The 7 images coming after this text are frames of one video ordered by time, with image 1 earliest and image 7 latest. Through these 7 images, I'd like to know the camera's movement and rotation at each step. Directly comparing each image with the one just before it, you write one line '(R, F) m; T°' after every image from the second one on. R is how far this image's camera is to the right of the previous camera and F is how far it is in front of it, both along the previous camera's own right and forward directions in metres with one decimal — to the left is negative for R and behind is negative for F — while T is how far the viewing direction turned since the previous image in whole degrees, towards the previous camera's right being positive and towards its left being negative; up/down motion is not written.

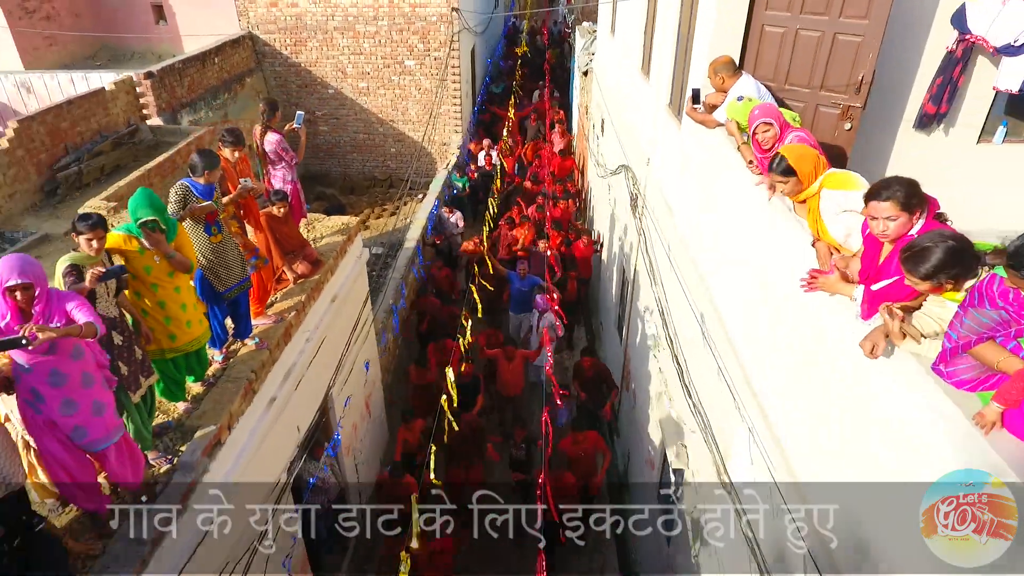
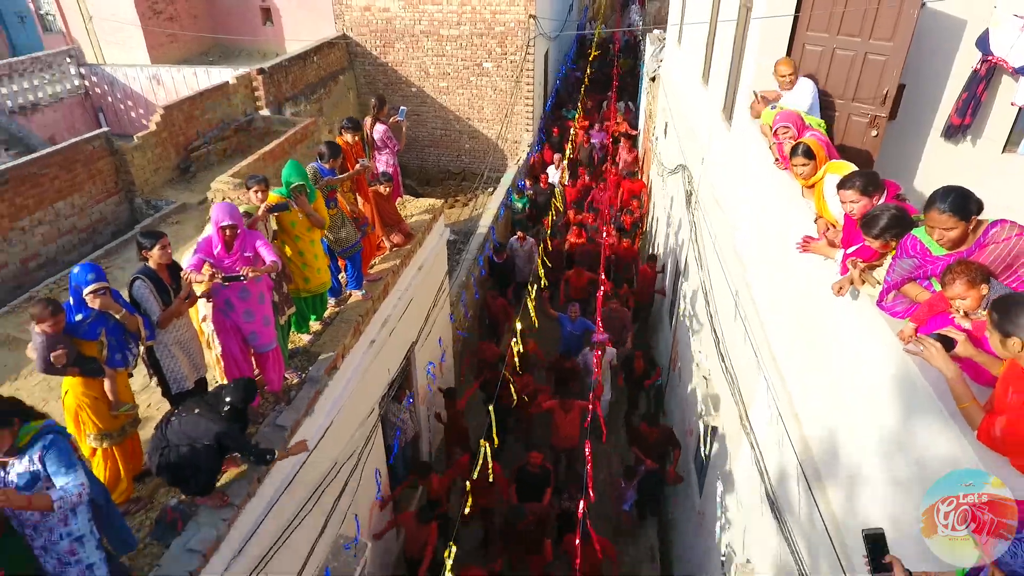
(0.0, -0.9) m; -5°
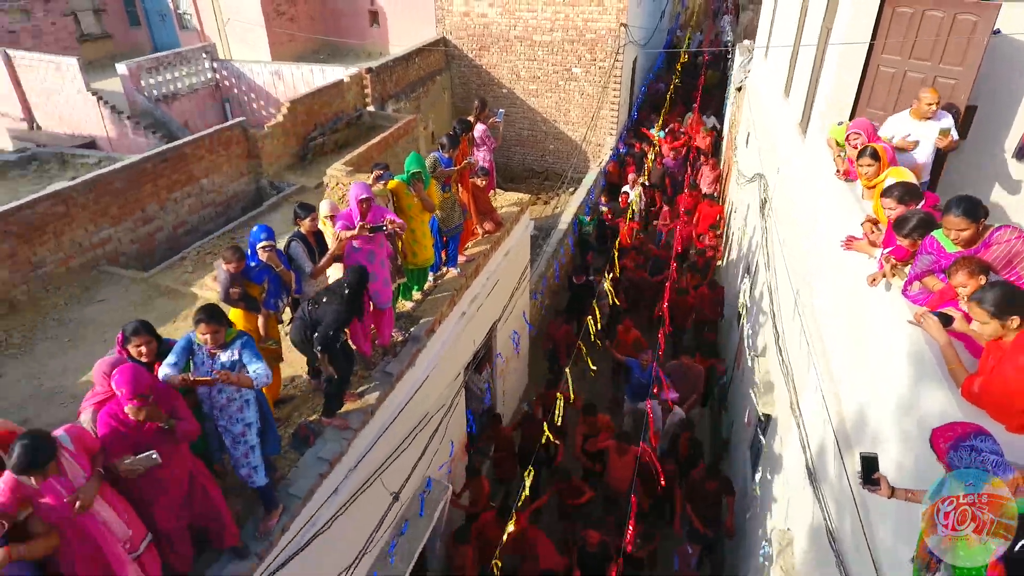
(-0.1, -0.7) m; -6°
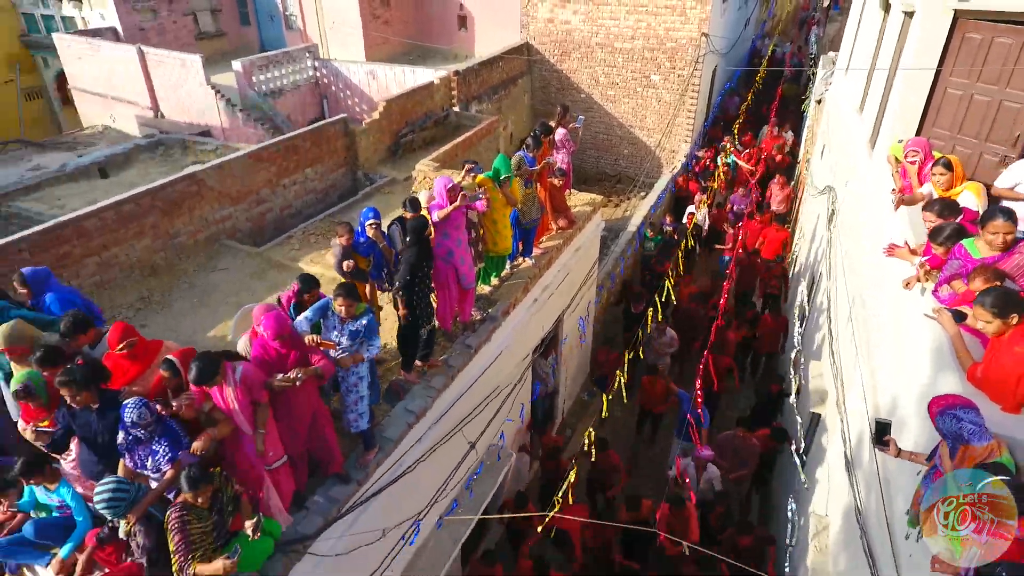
(0.0, -0.6) m; -6°
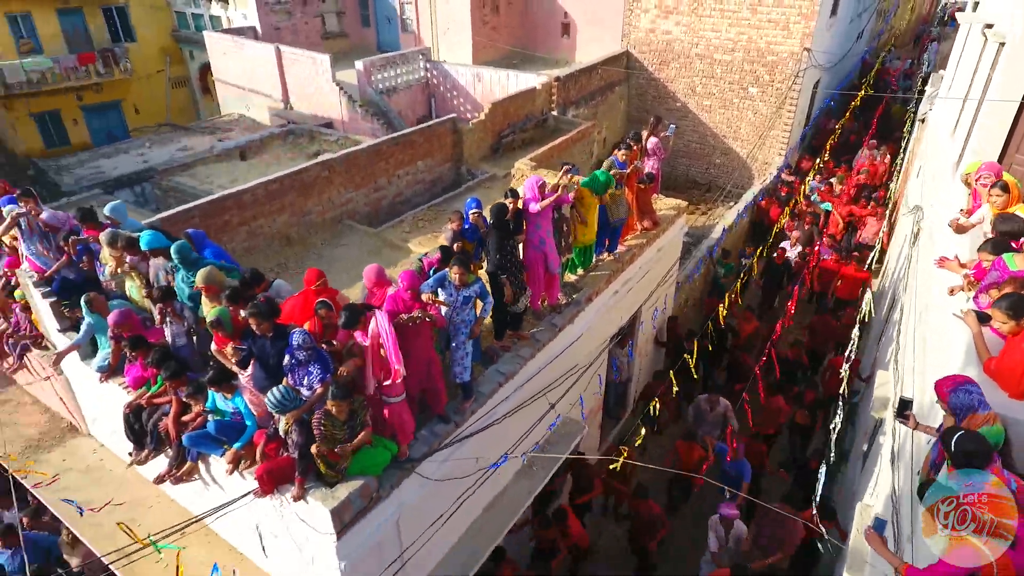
(0.0, -0.8) m; -7°
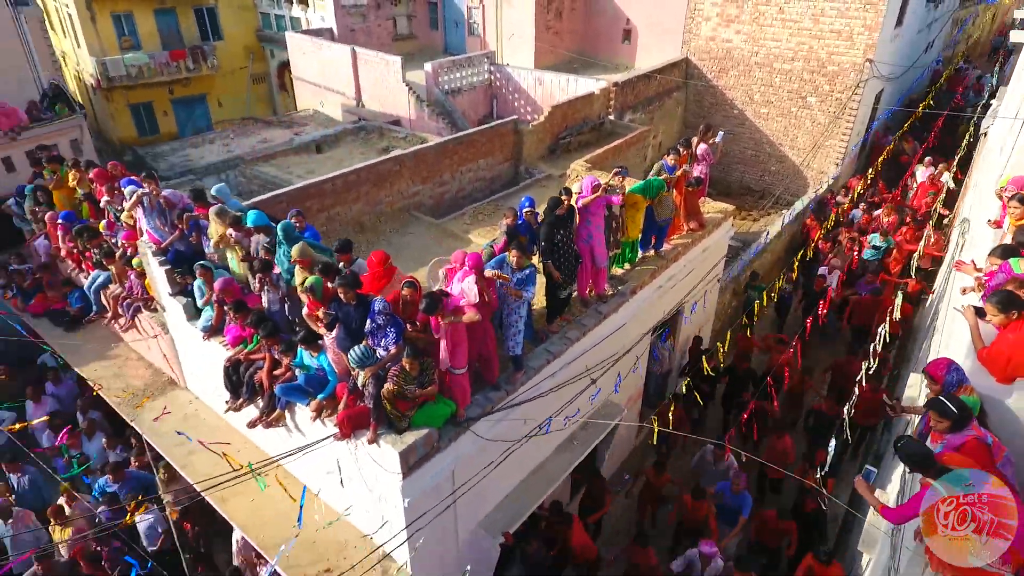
(0.0, -0.7) m; -5°
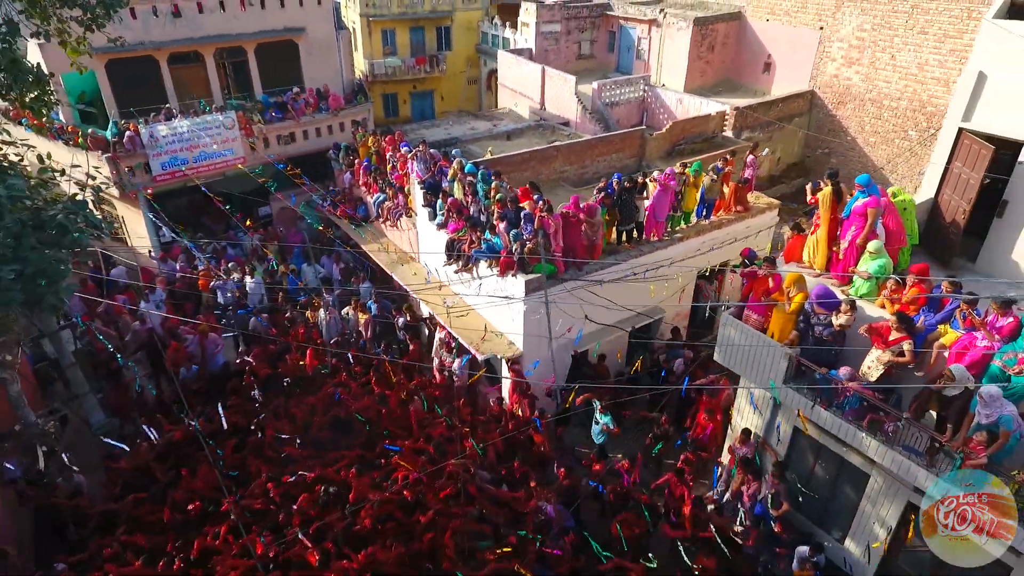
(+1.6, -5.4) m; -15°
